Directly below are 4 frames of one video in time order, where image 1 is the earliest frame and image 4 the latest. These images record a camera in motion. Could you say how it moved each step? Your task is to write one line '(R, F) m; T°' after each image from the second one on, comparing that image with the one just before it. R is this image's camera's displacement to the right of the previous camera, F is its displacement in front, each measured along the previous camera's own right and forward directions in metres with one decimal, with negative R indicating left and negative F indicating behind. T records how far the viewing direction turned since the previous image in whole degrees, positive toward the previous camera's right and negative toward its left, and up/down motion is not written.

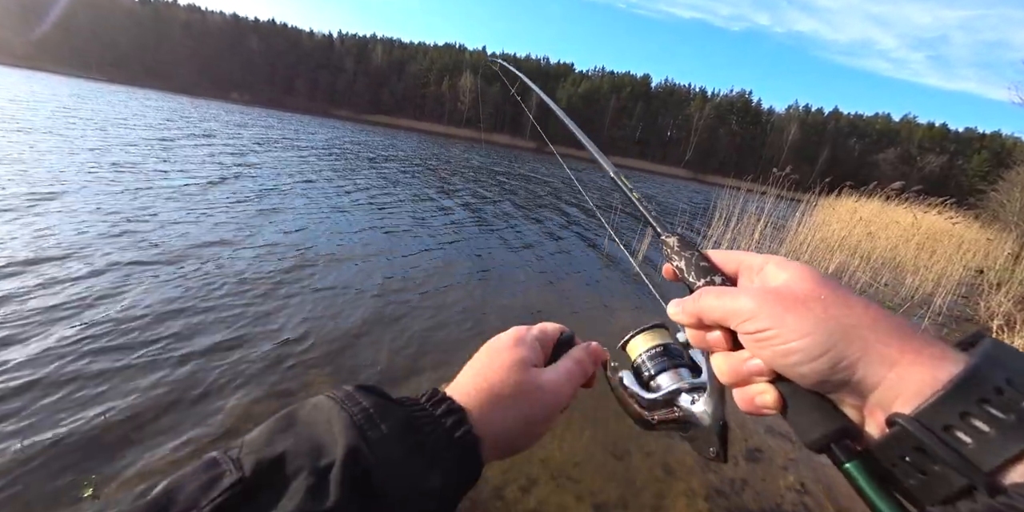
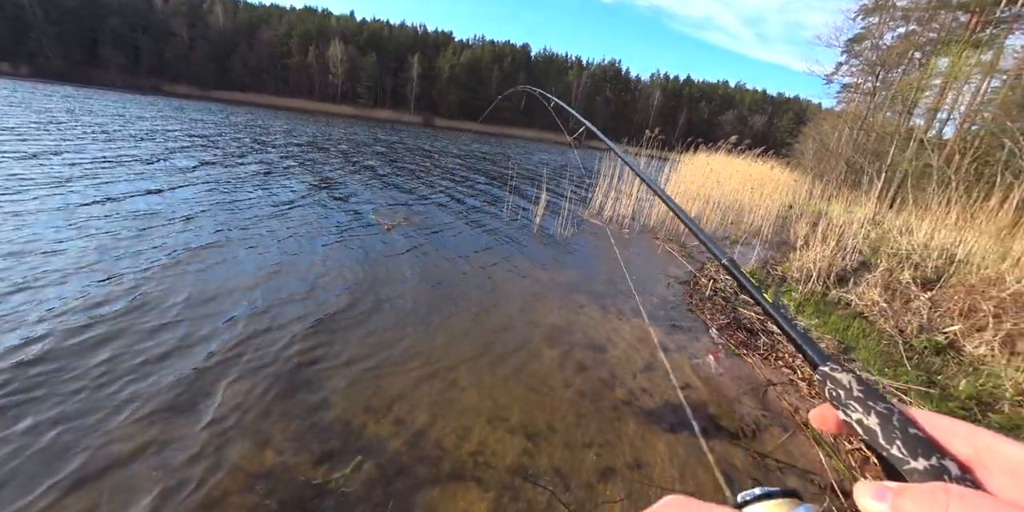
(-0.5, -1.4) m; +12°
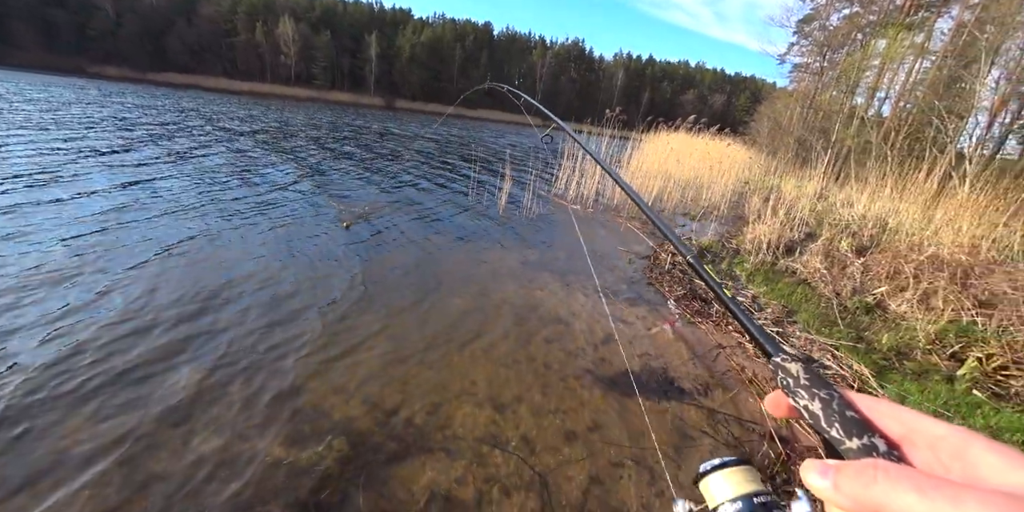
(0.0, -0.2) m; +4°
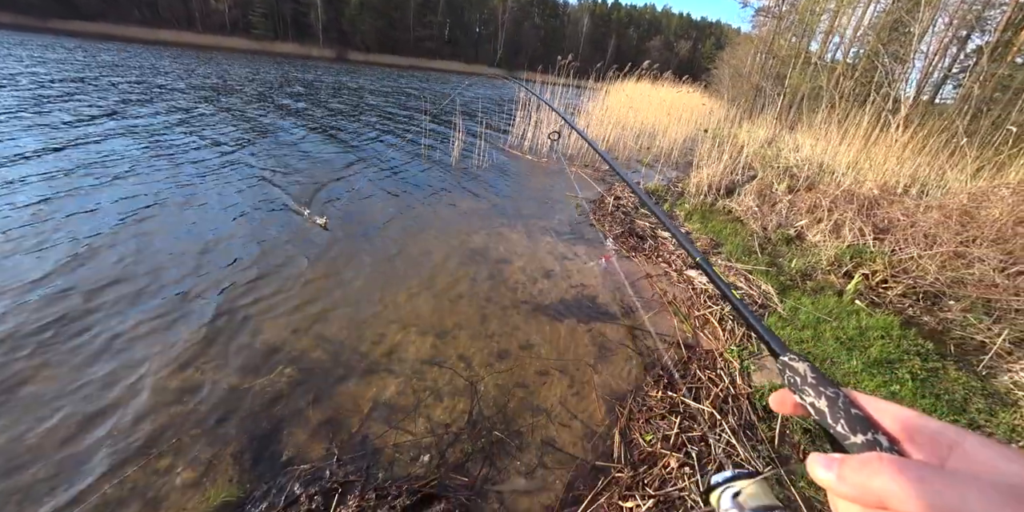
(+0.2, -0.2) m; +3°
